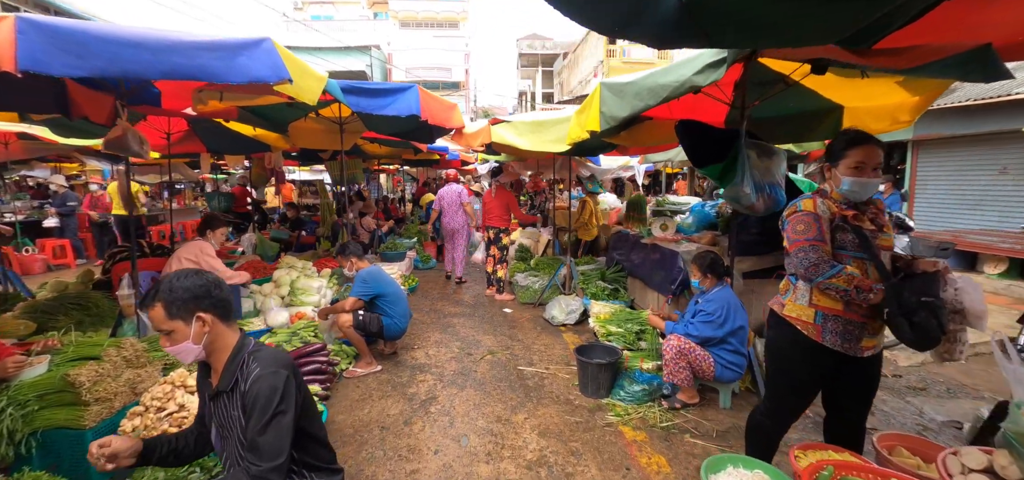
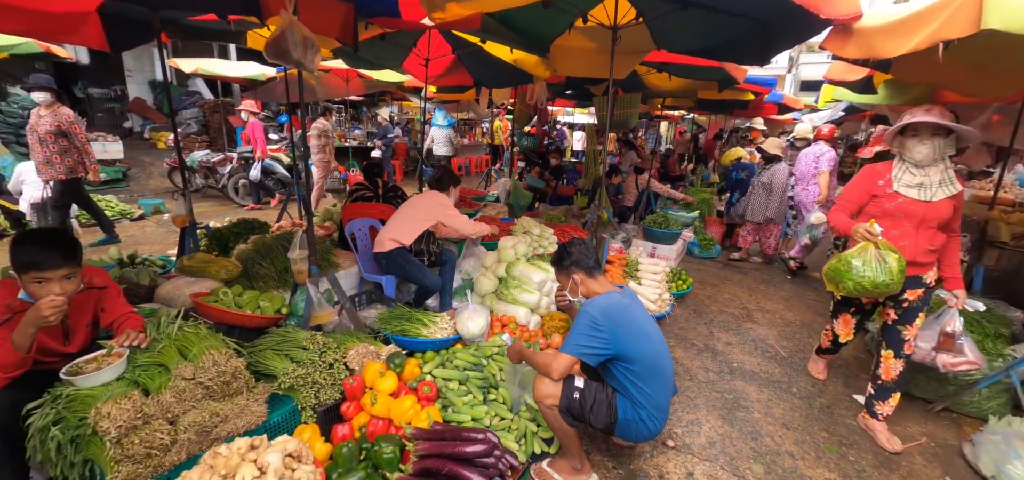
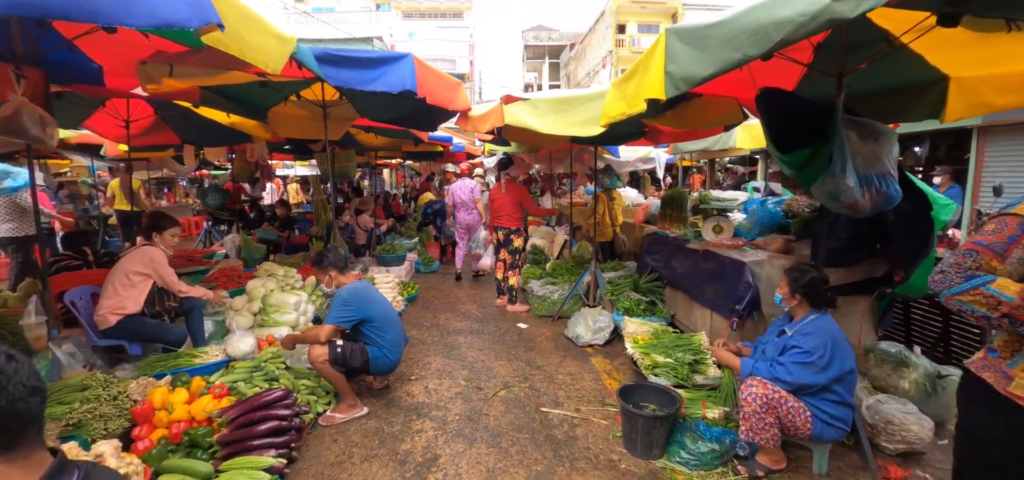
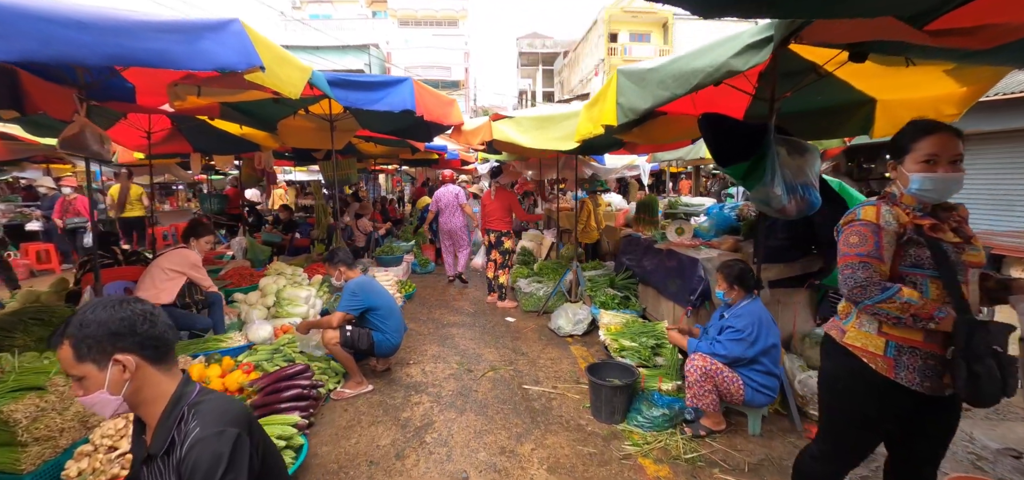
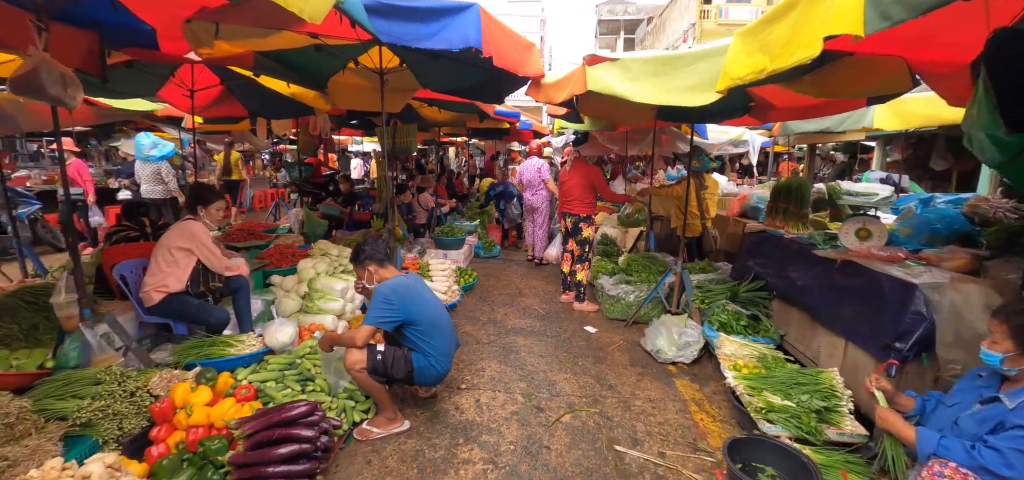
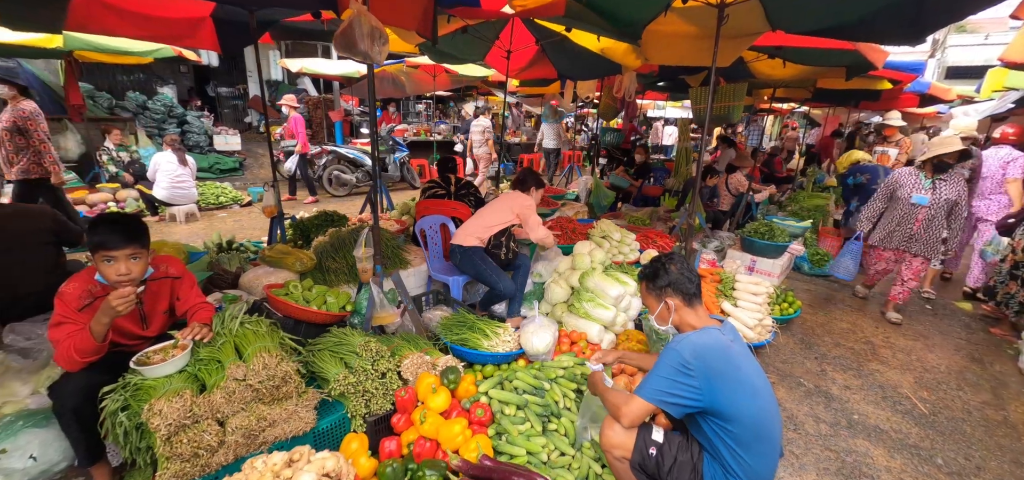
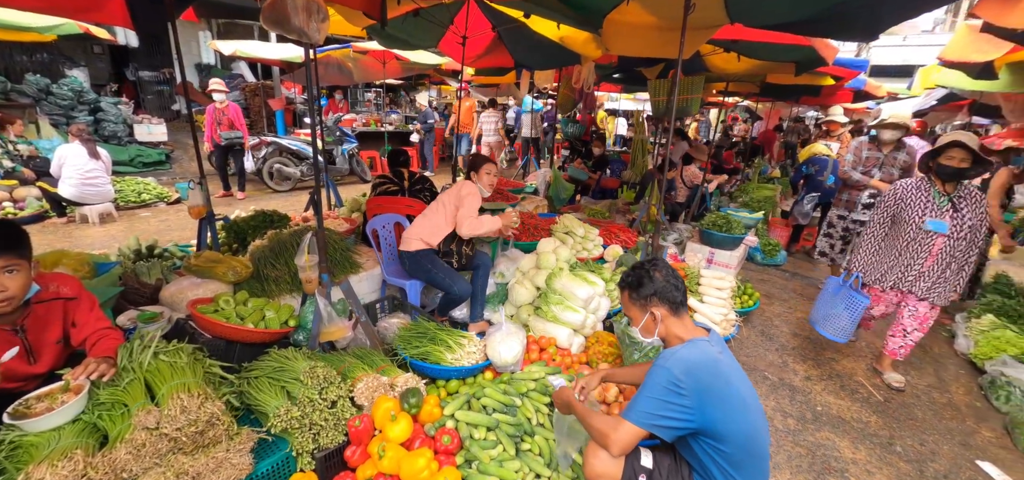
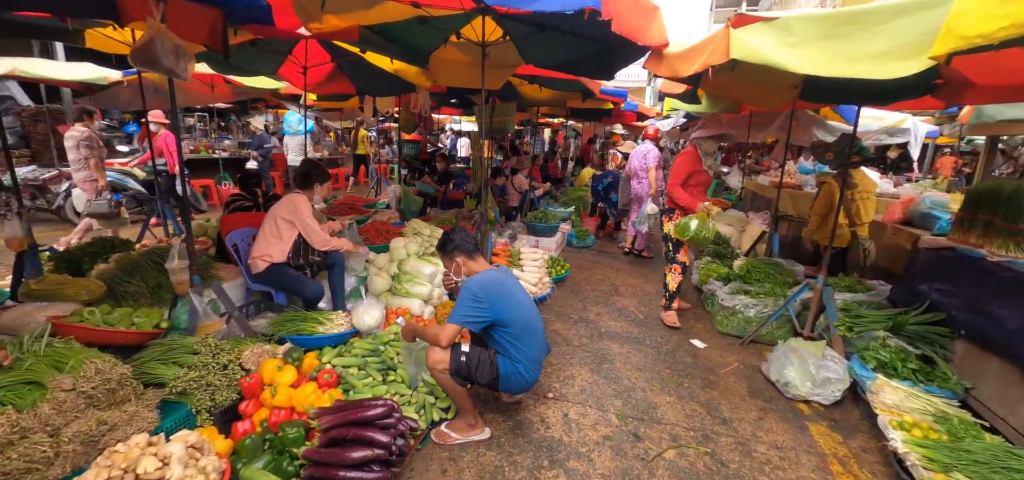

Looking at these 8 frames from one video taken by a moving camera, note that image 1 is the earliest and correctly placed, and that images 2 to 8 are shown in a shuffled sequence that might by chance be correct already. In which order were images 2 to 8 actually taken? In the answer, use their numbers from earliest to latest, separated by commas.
4, 3, 5, 8, 2, 6, 7
